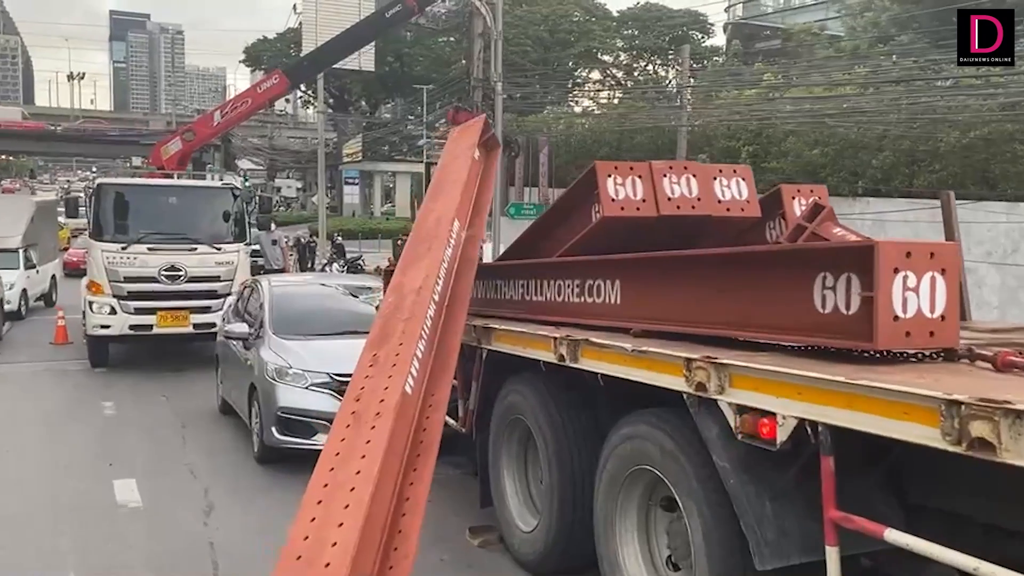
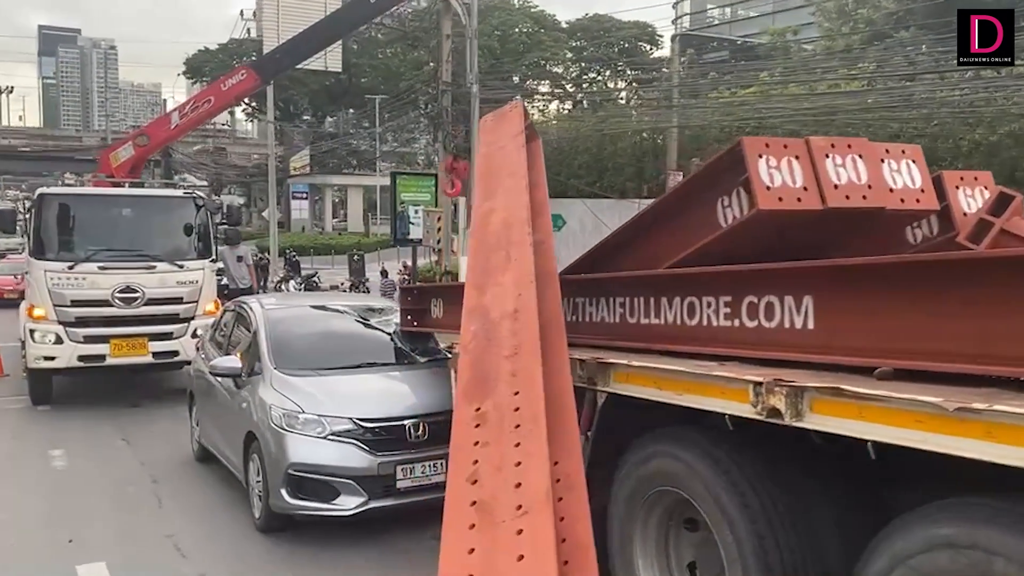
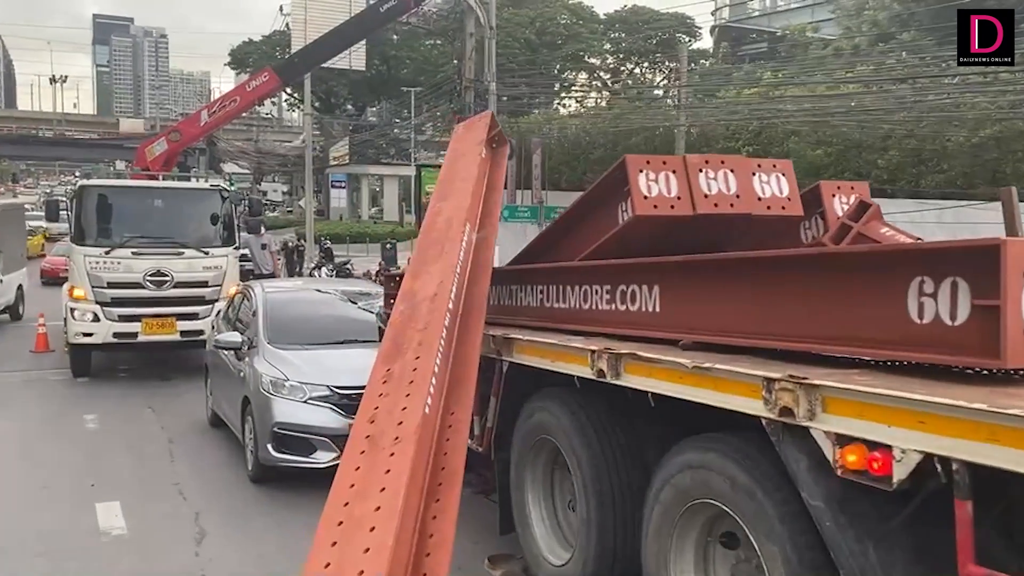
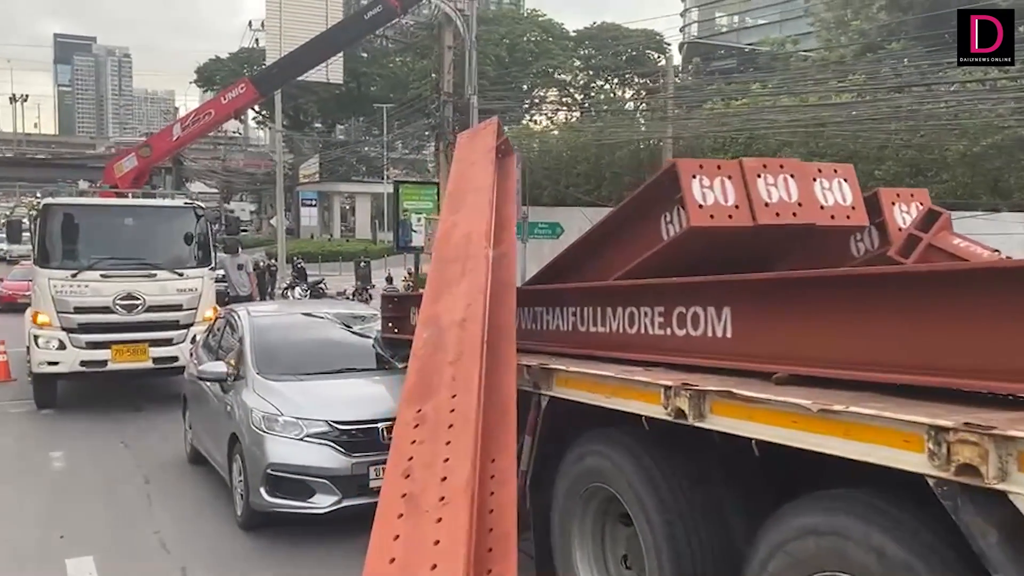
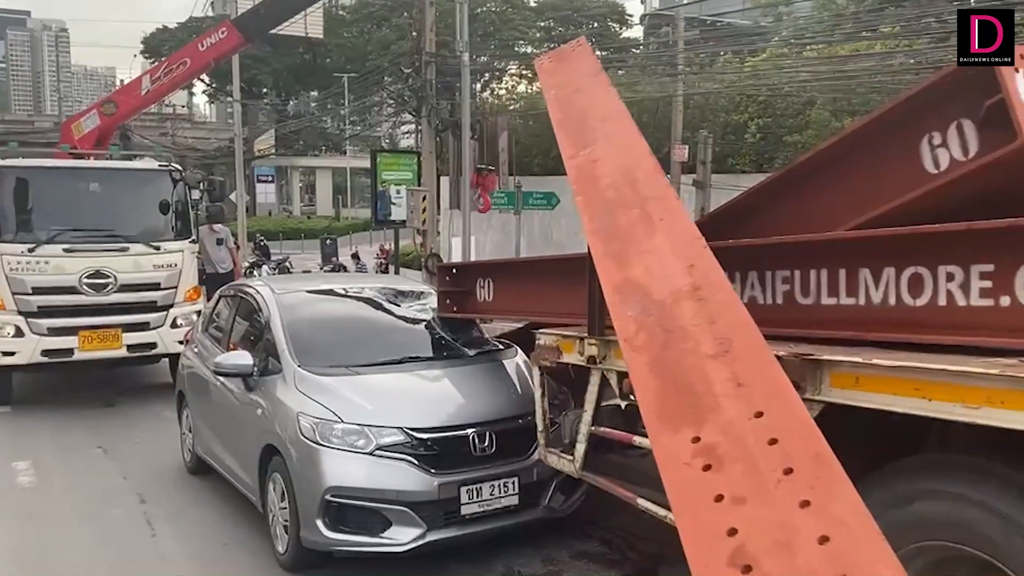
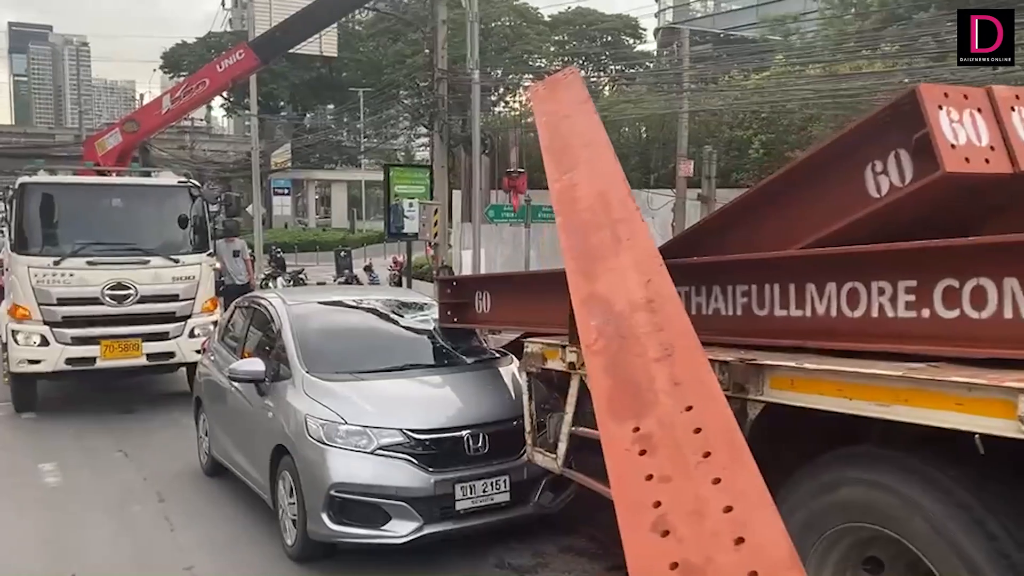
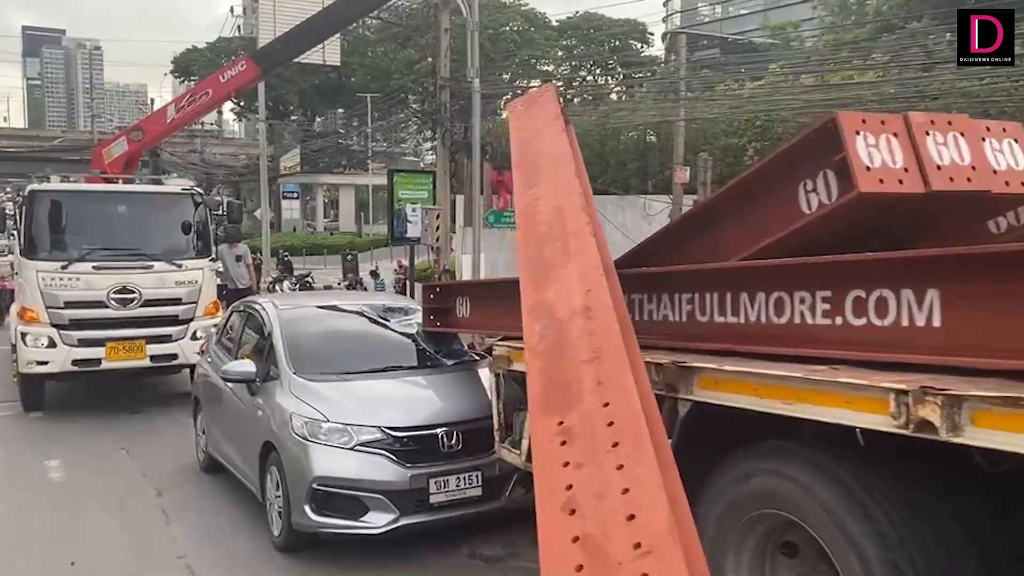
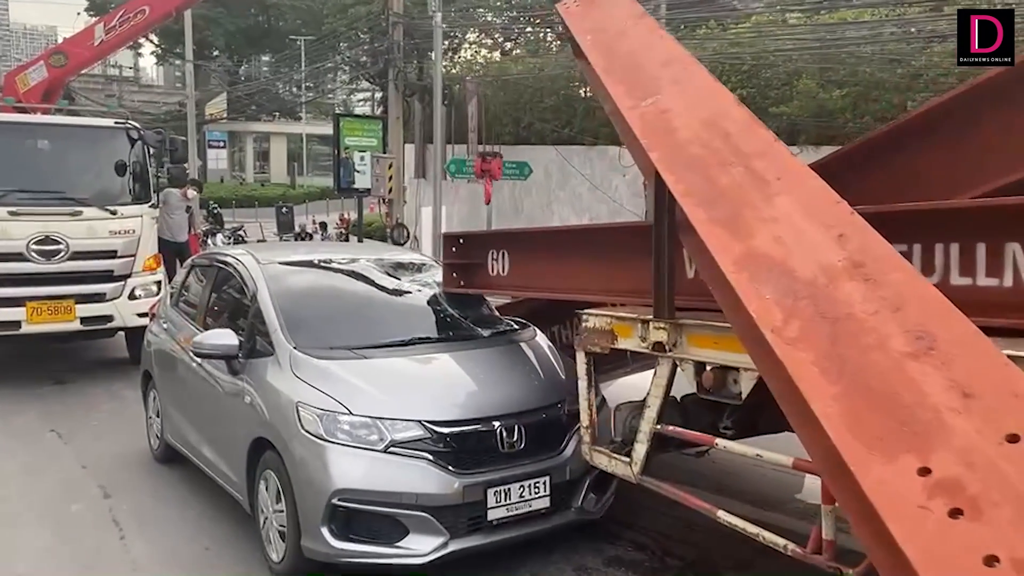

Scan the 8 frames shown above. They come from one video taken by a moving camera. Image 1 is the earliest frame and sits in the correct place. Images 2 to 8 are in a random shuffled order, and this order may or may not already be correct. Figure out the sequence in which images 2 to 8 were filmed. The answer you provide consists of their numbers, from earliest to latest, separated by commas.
3, 4, 2, 7, 6, 5, 8
